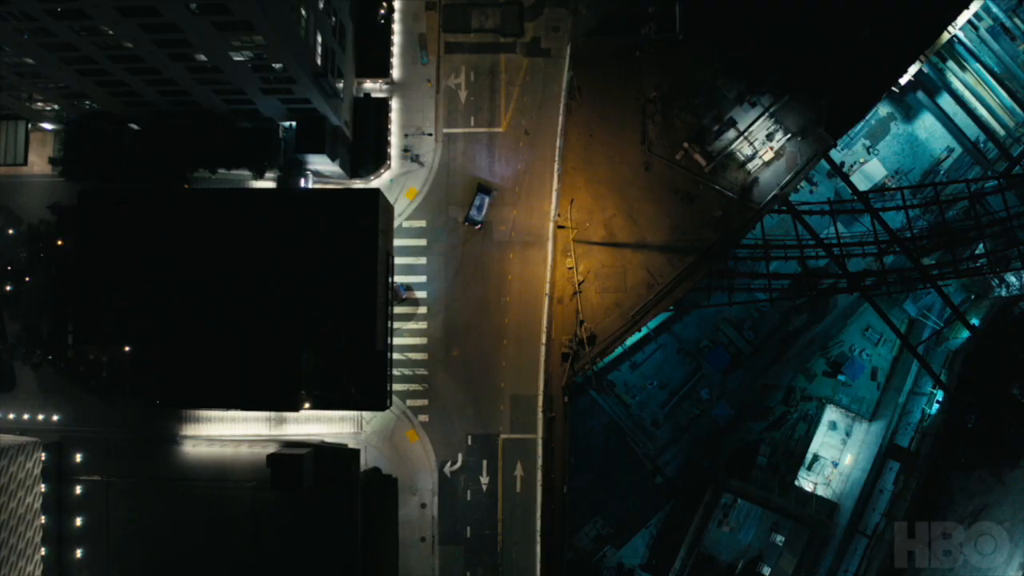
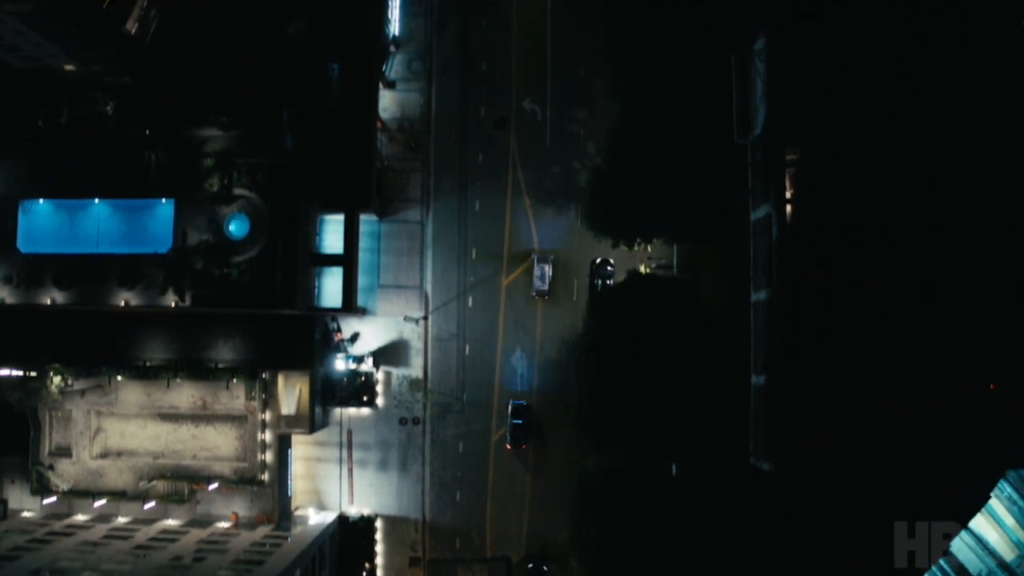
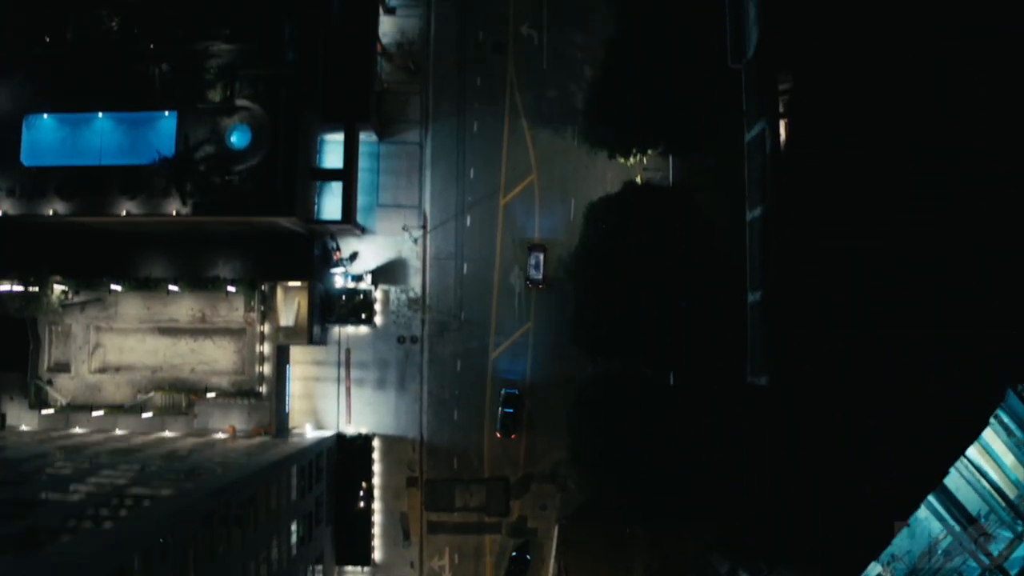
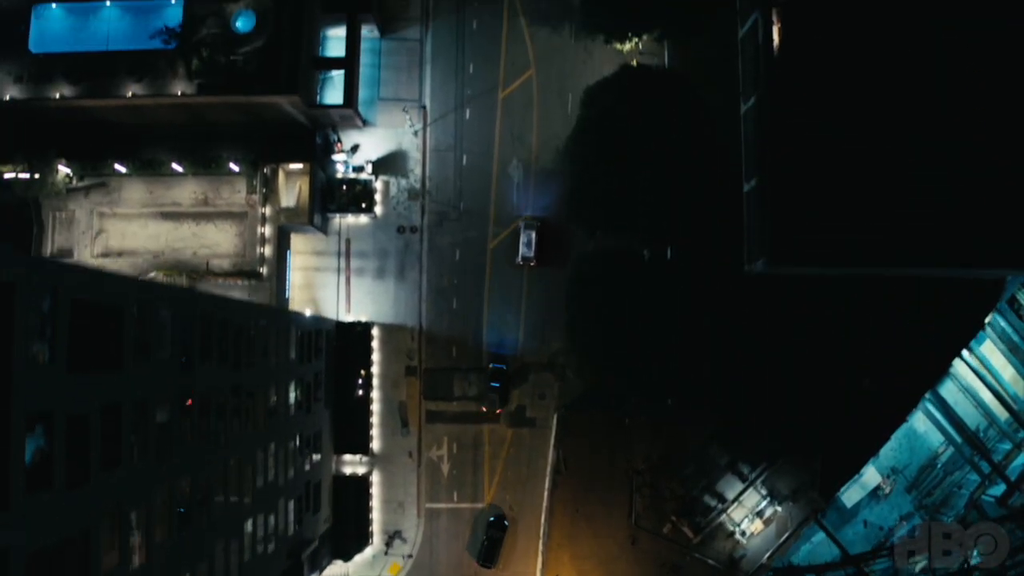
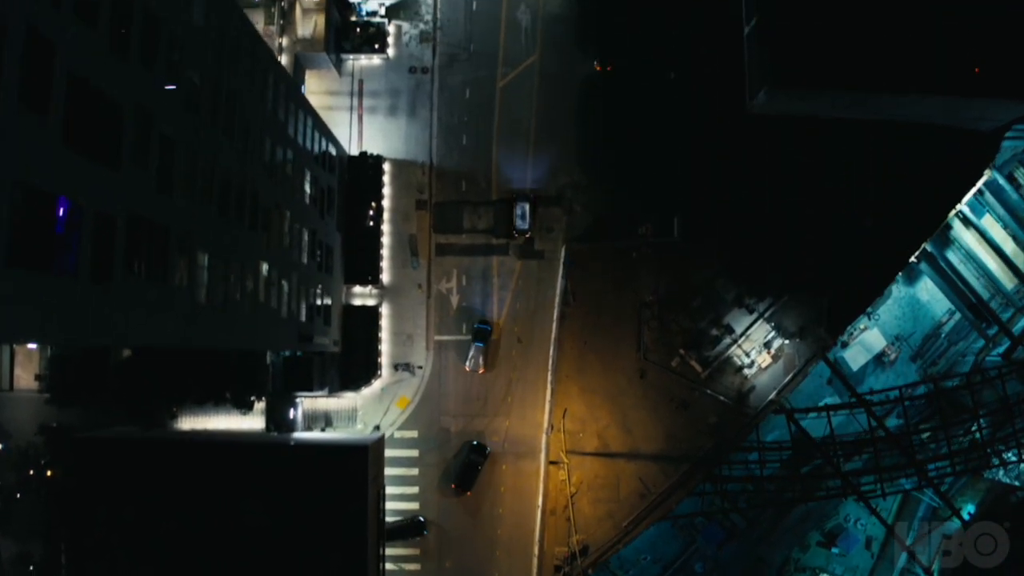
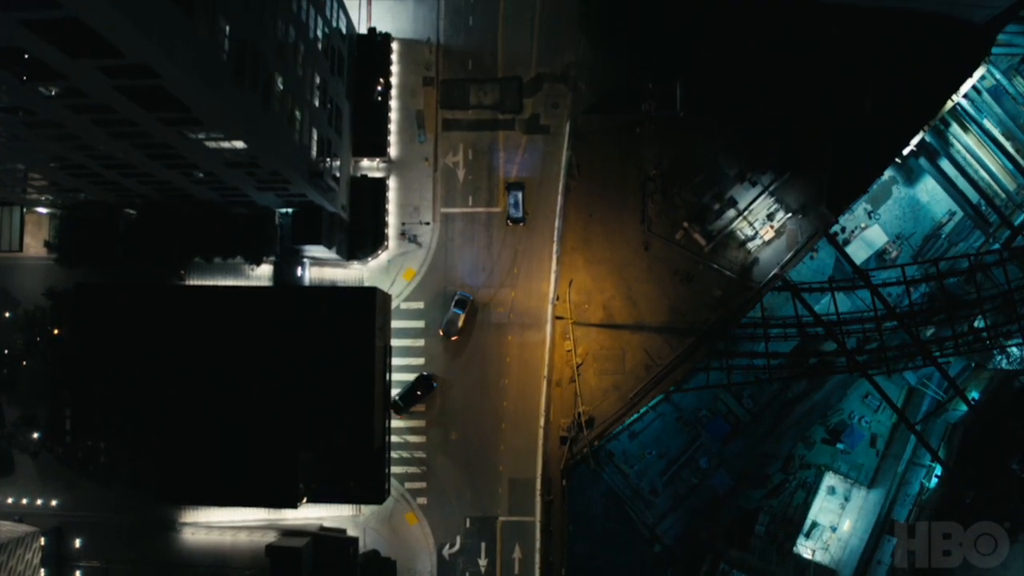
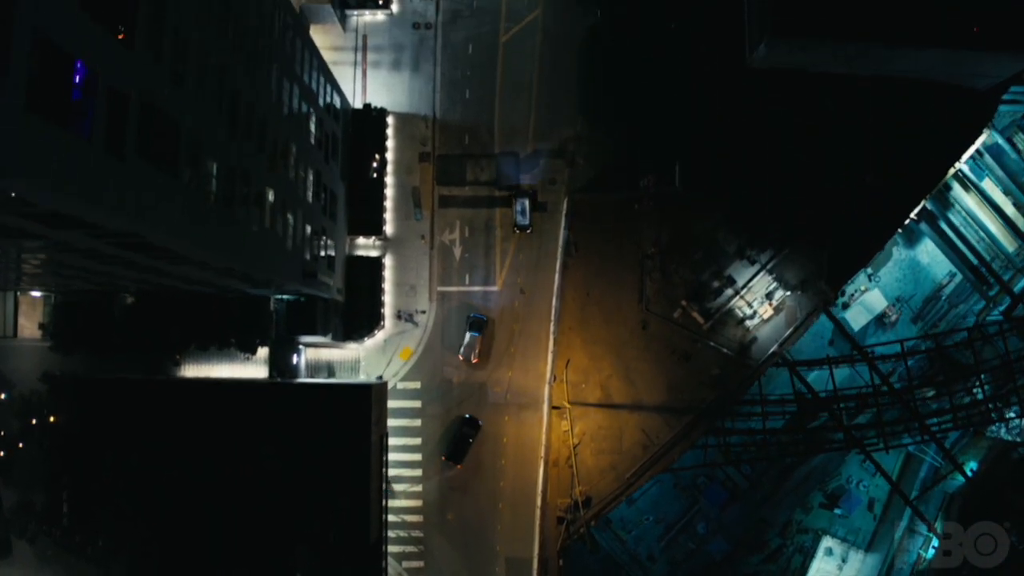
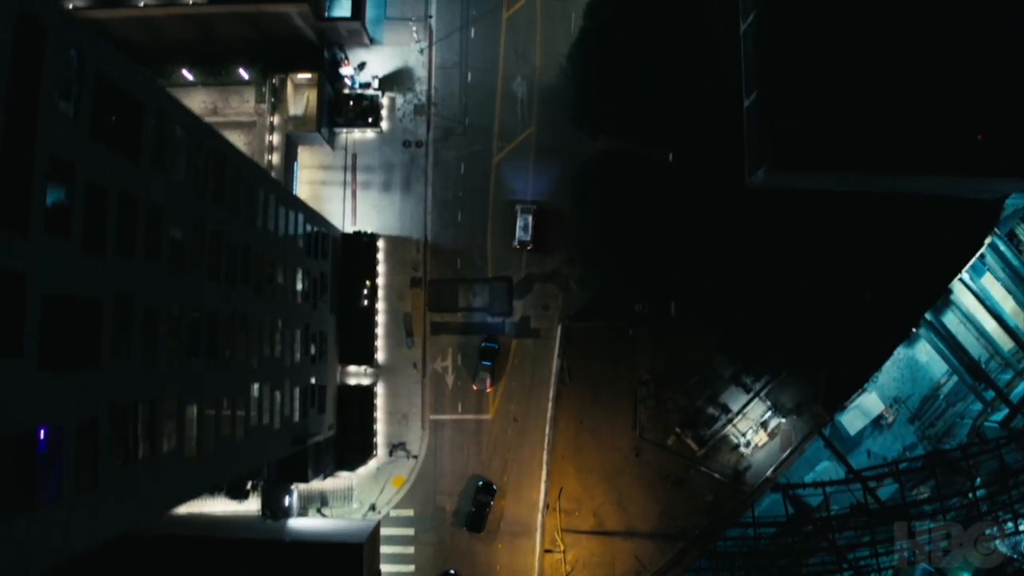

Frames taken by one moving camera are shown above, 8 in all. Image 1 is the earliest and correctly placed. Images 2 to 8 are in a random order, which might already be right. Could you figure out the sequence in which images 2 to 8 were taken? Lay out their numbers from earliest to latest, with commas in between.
6, 7, 5, 8, 4, 3, 2
